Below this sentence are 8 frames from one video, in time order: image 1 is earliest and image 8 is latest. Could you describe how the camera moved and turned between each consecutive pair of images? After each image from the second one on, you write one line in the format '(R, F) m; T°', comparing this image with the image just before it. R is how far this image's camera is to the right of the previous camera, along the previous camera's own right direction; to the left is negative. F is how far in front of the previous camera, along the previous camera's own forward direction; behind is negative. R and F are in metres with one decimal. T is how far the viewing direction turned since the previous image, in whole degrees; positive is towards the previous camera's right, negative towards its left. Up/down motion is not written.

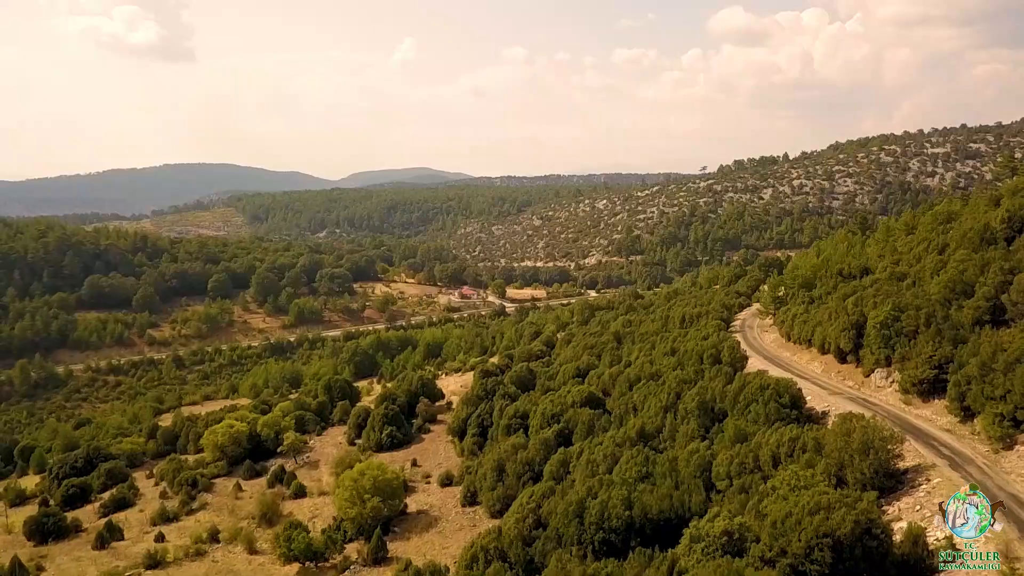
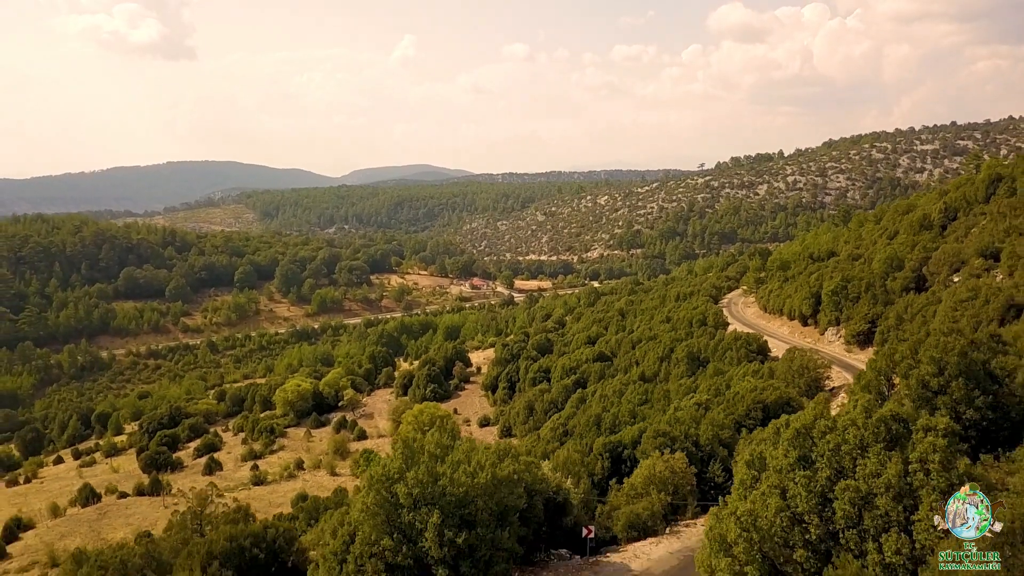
(-1.5, -6.7) m; 0°
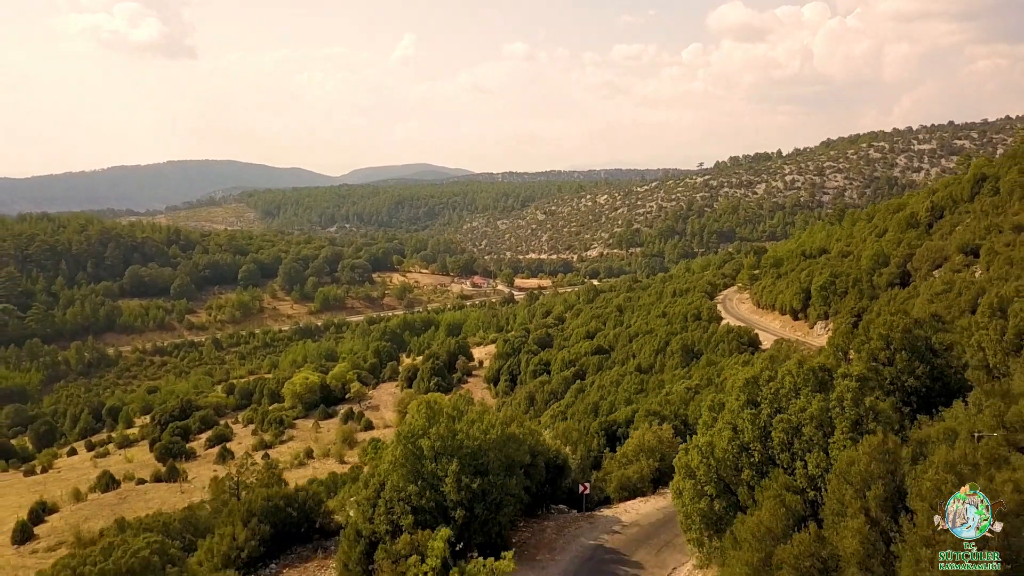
(-0.1, -1.3) m; 0°
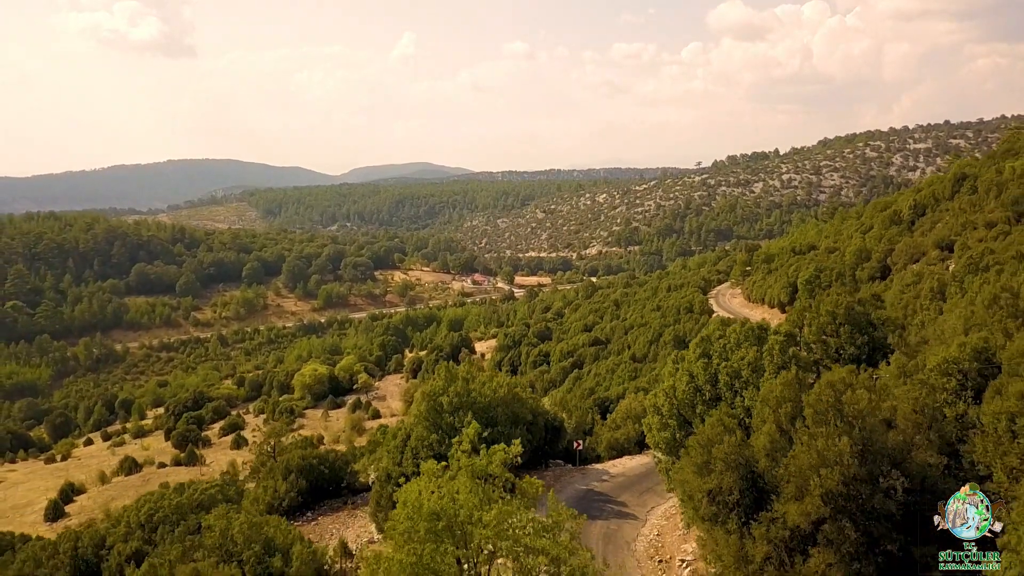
(-0.1, -1.8) m; 0°
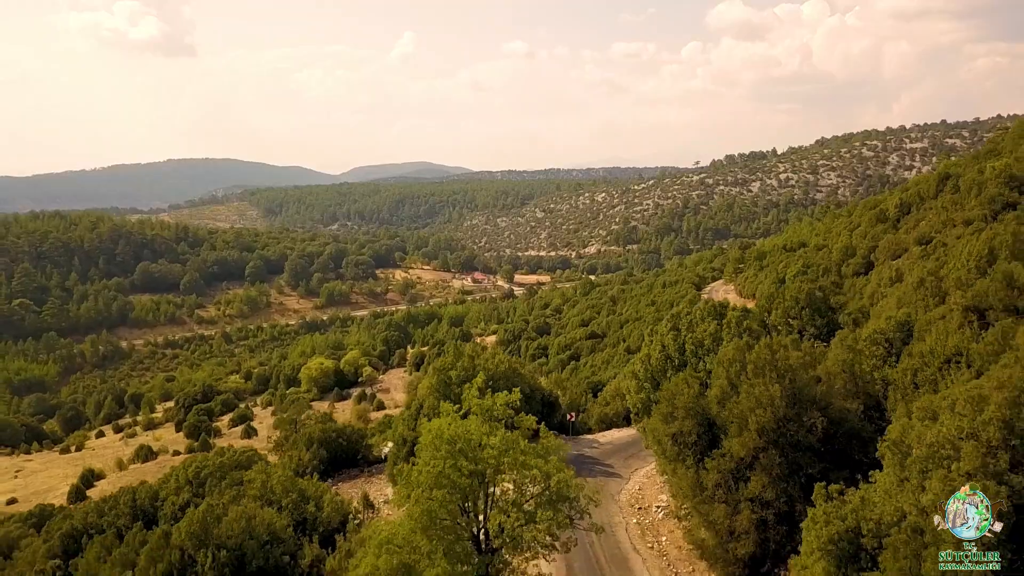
(0.0, -1.5) m; 0°
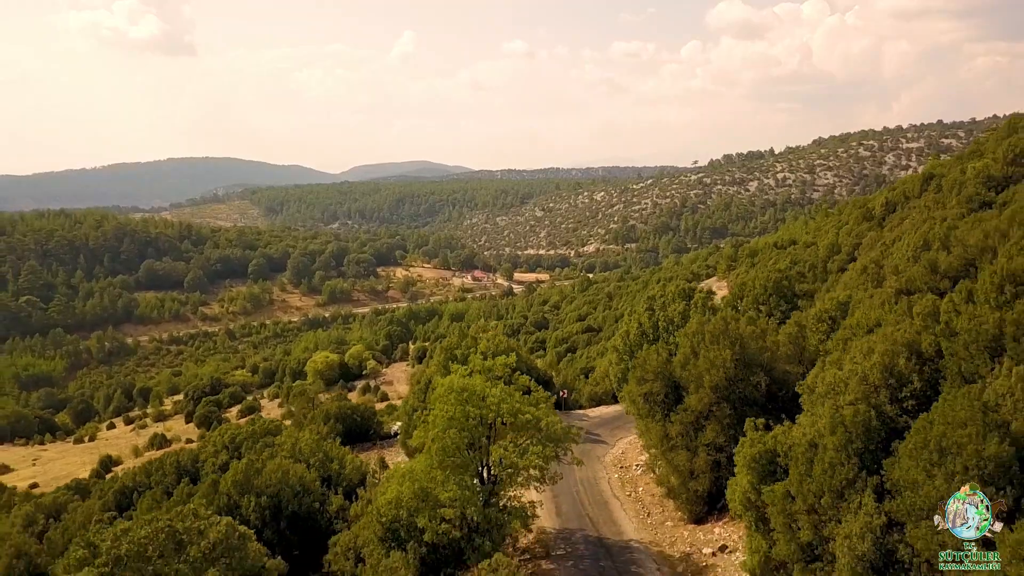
(0.0, -1.5) m; 0°
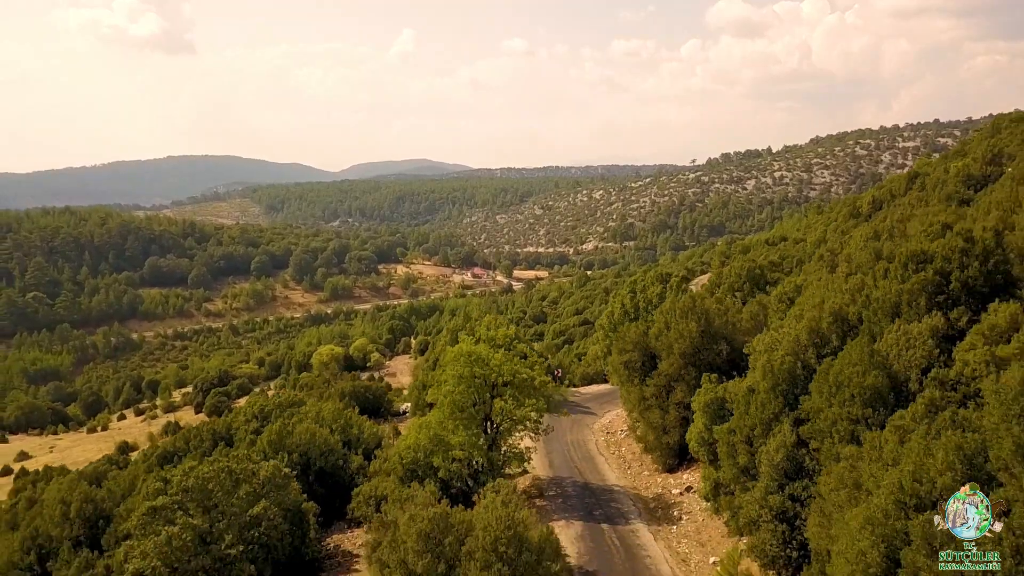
(0.0, -1.5) m; 0°
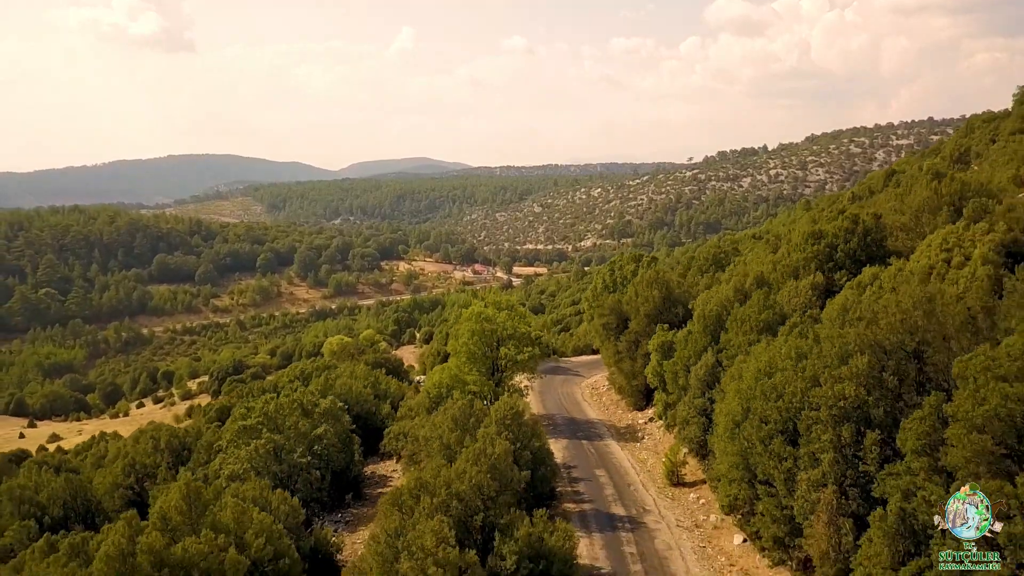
(0.0, -2.7) m; 0°
